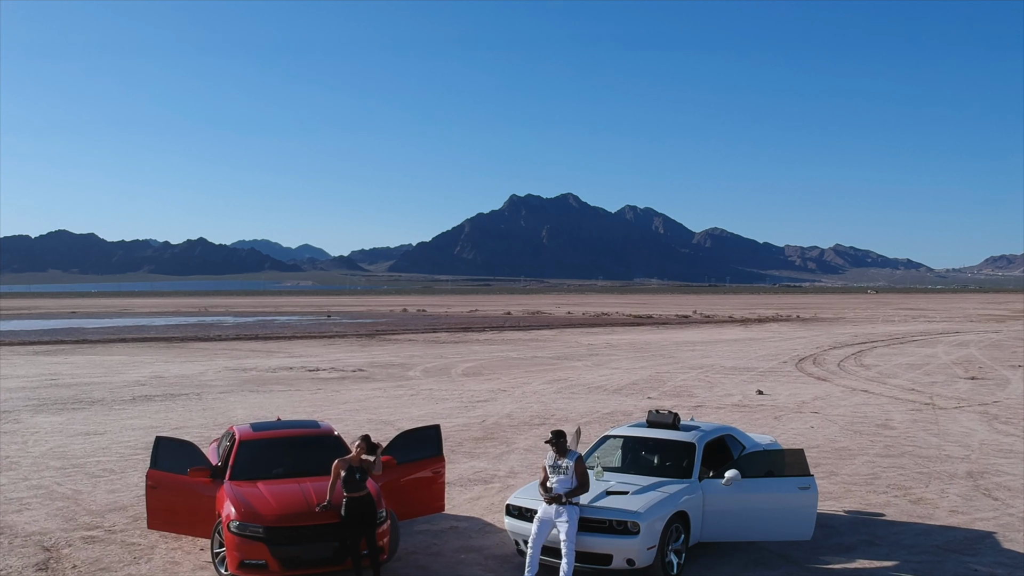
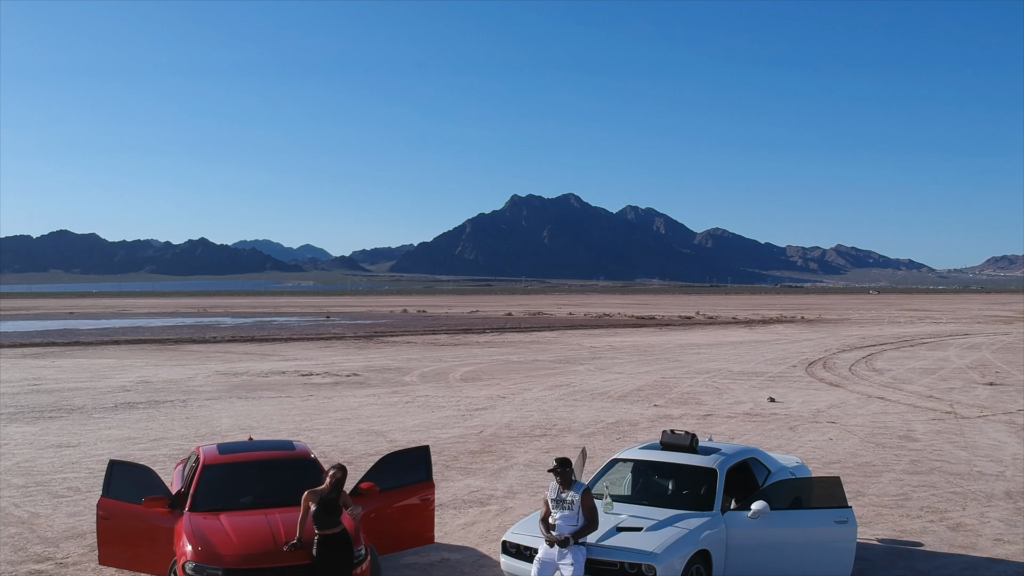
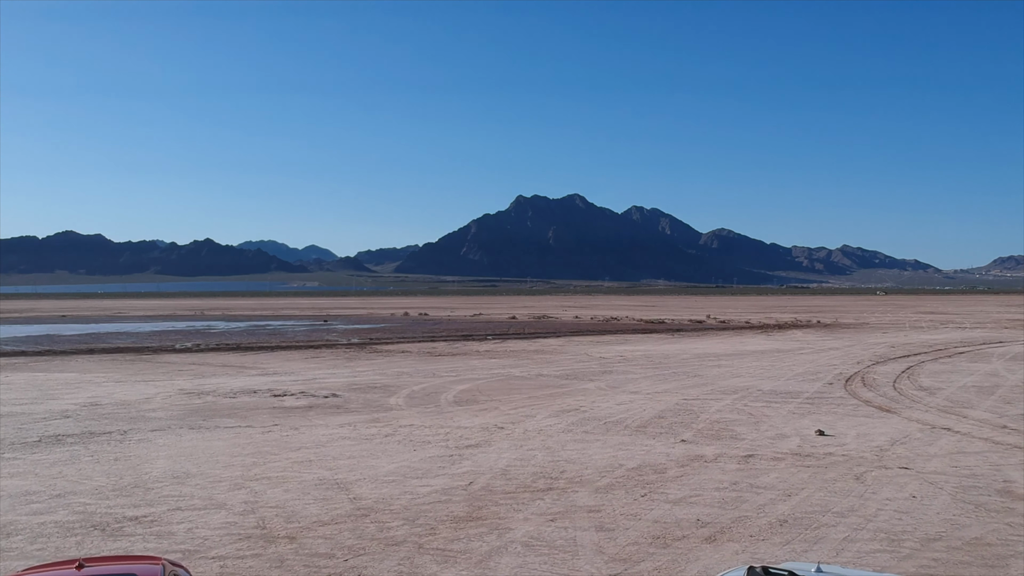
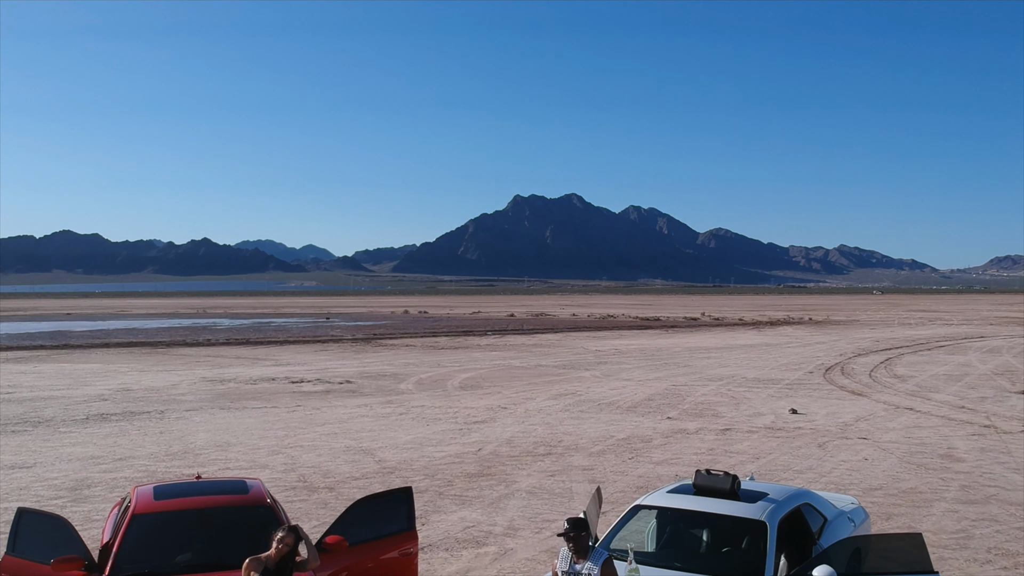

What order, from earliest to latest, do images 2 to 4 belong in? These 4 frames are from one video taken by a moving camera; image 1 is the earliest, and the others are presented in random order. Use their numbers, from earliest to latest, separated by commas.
2, 4, 3
